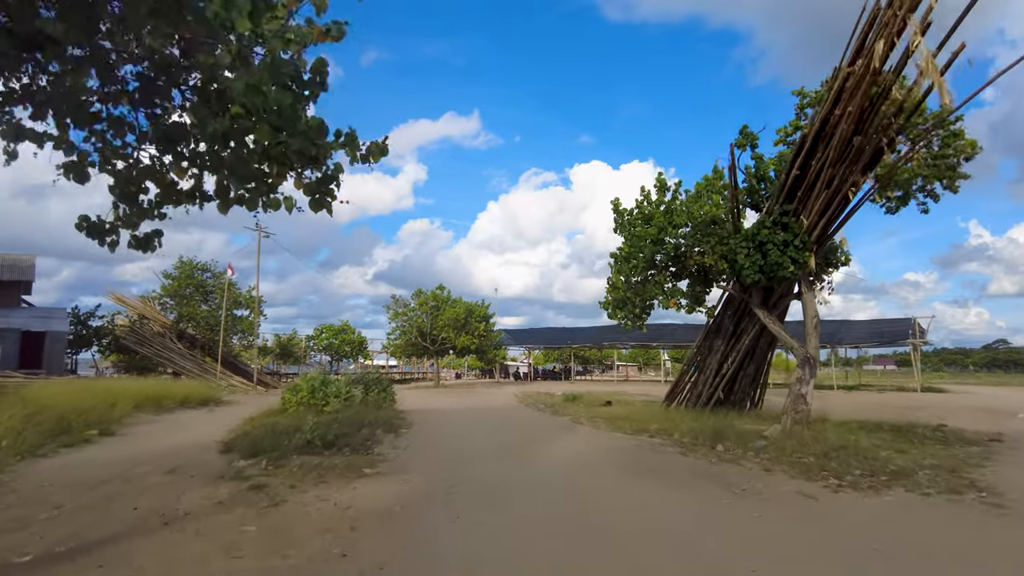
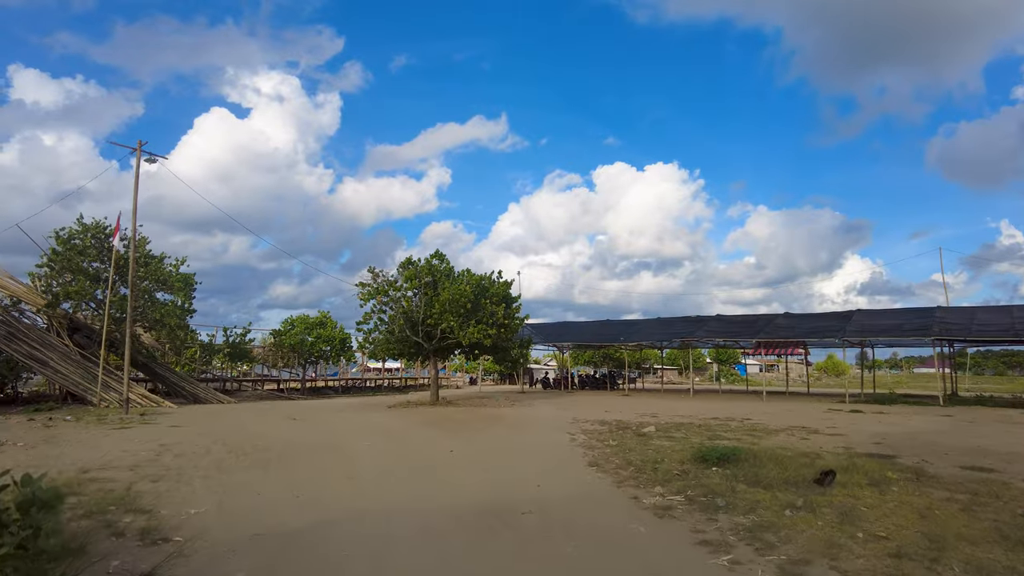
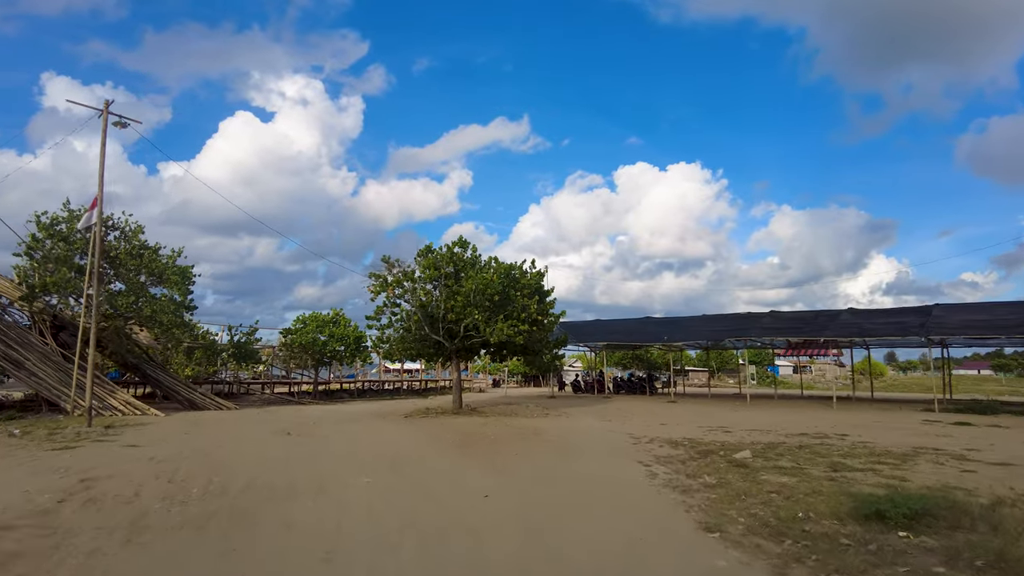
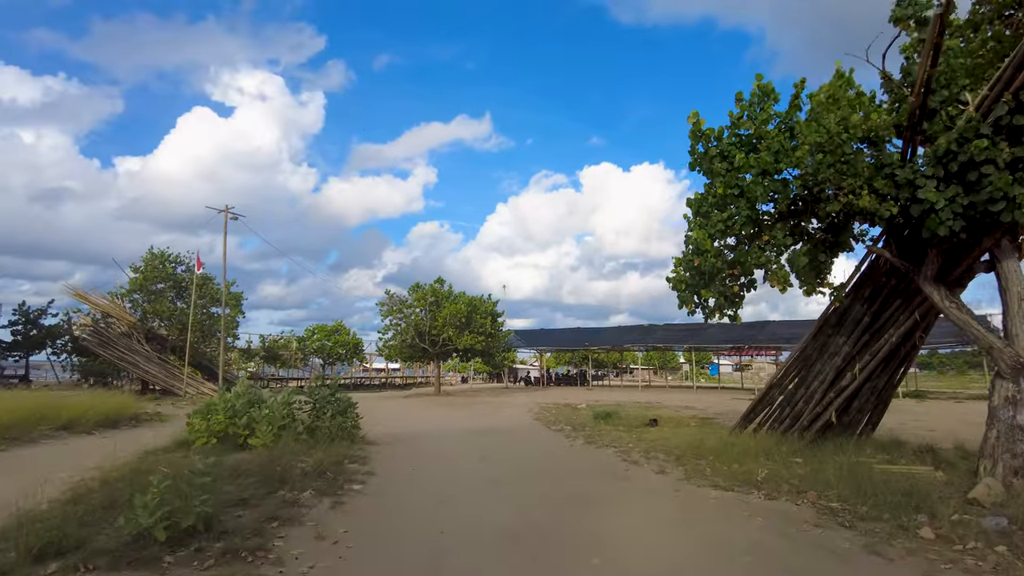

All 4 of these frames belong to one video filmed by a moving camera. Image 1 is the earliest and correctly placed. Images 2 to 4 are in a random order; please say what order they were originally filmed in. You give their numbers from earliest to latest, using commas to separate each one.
4, 2, 3
